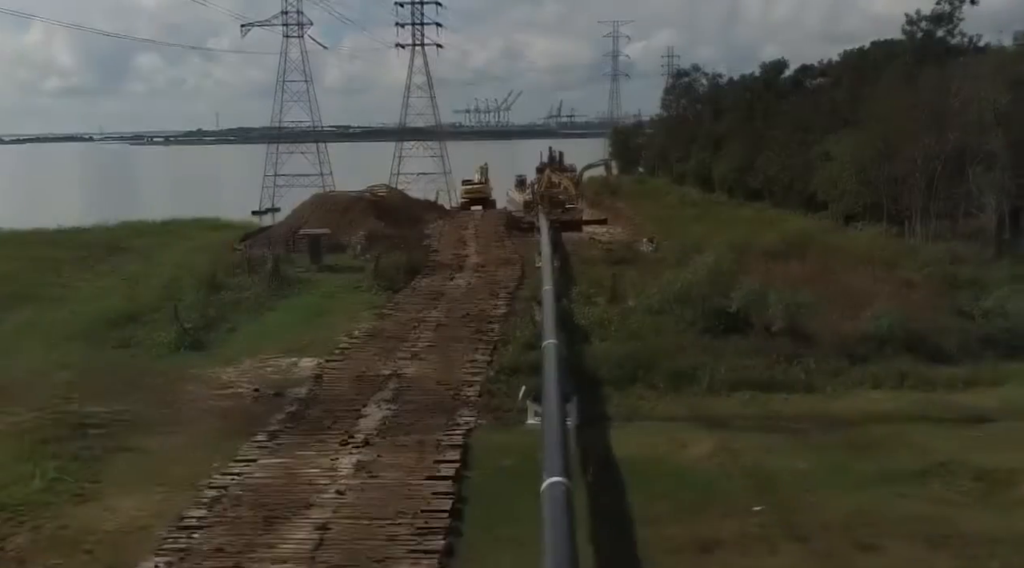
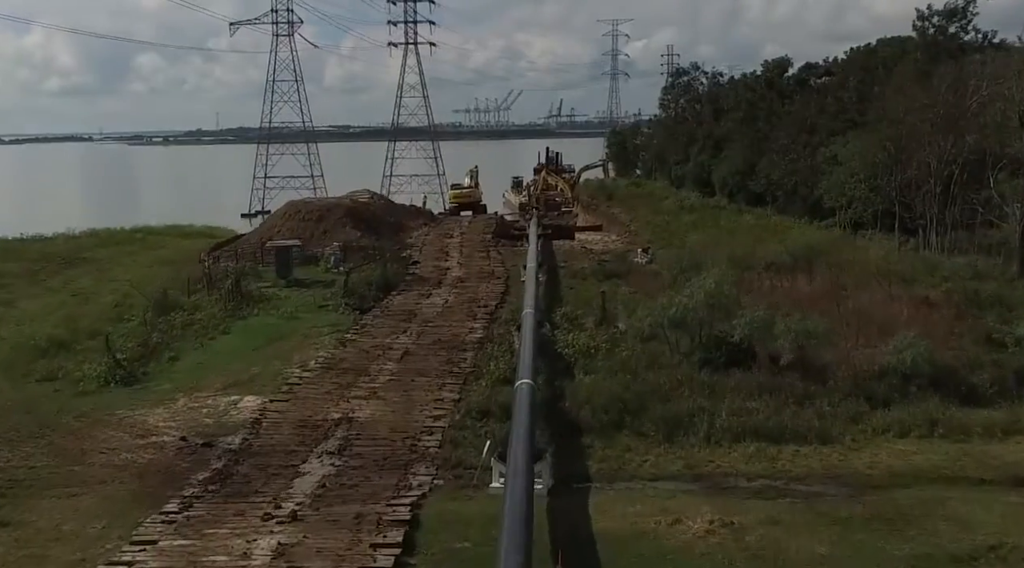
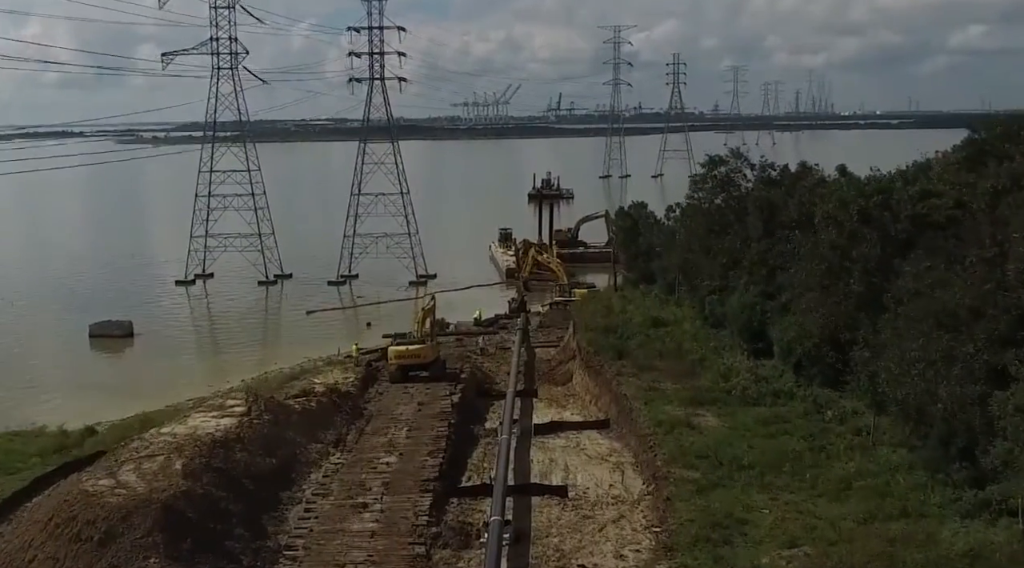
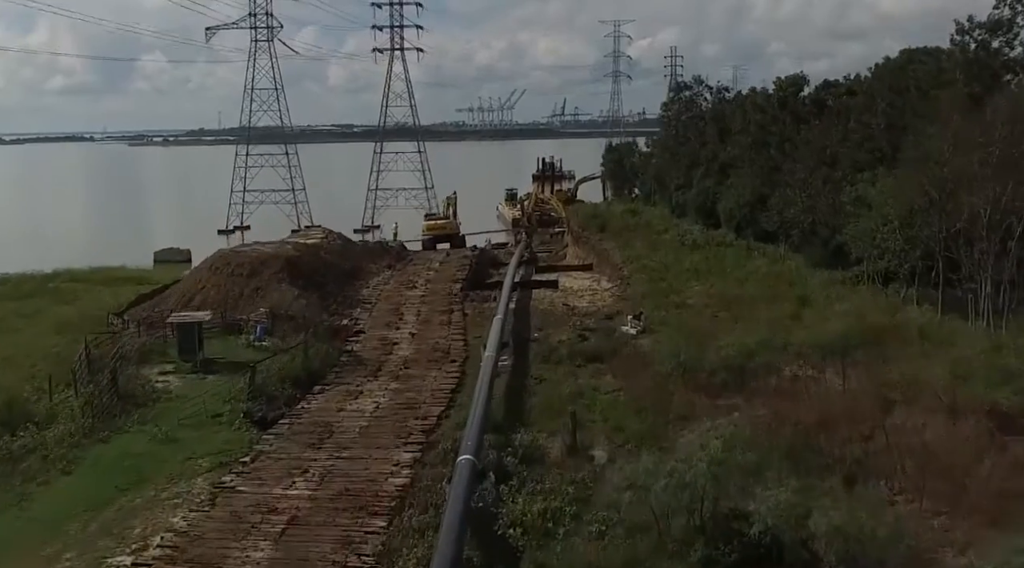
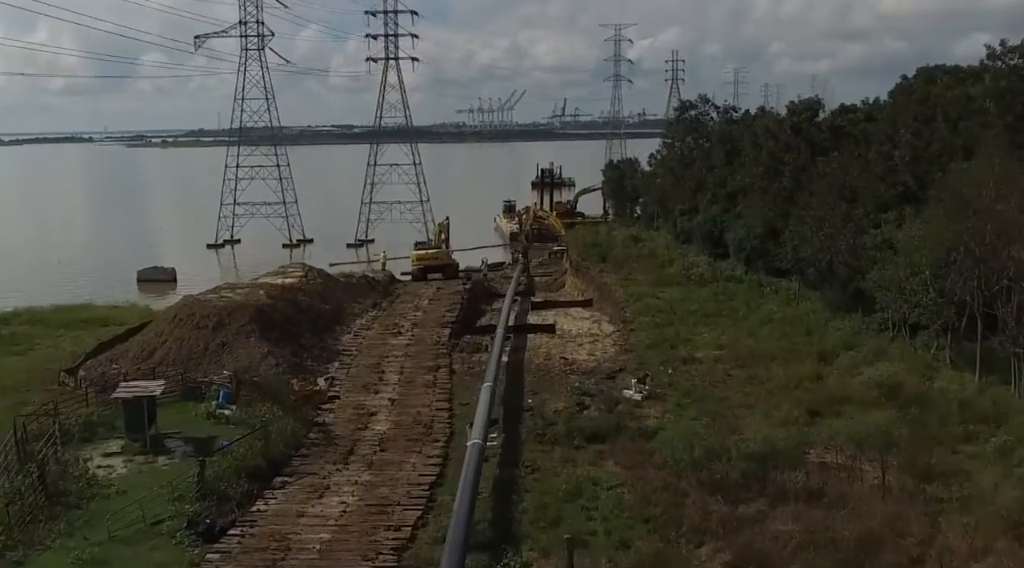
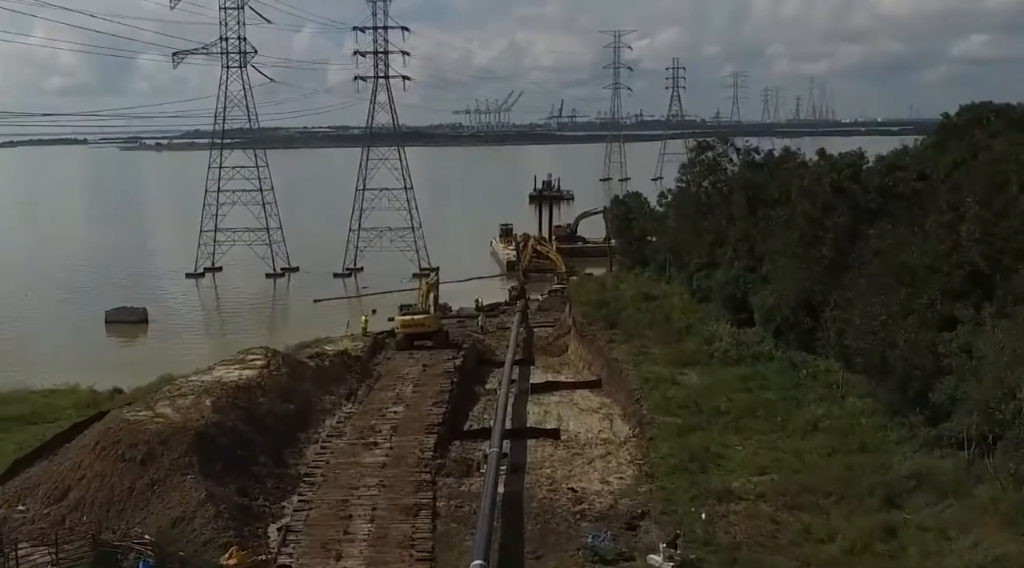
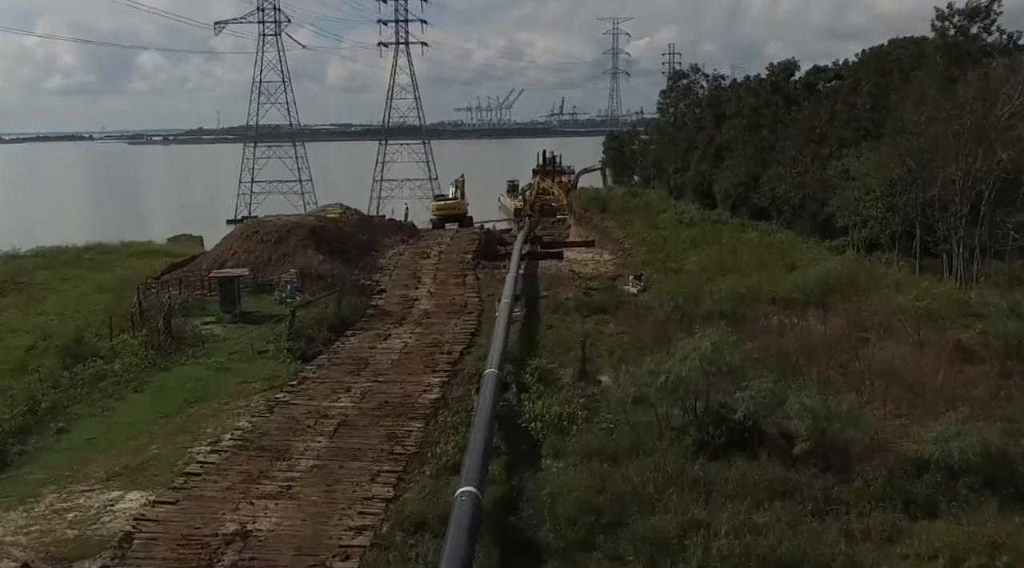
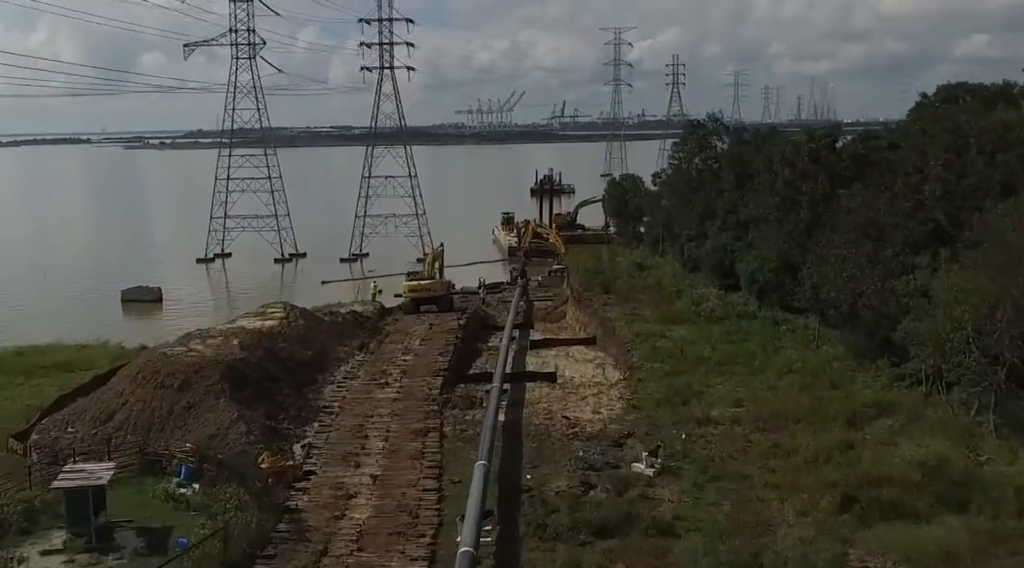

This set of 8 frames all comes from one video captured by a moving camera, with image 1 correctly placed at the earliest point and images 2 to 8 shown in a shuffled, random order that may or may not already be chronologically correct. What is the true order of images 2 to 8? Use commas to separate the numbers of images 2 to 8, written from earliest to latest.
2, 7, 4, 5, 8, 6, 3
